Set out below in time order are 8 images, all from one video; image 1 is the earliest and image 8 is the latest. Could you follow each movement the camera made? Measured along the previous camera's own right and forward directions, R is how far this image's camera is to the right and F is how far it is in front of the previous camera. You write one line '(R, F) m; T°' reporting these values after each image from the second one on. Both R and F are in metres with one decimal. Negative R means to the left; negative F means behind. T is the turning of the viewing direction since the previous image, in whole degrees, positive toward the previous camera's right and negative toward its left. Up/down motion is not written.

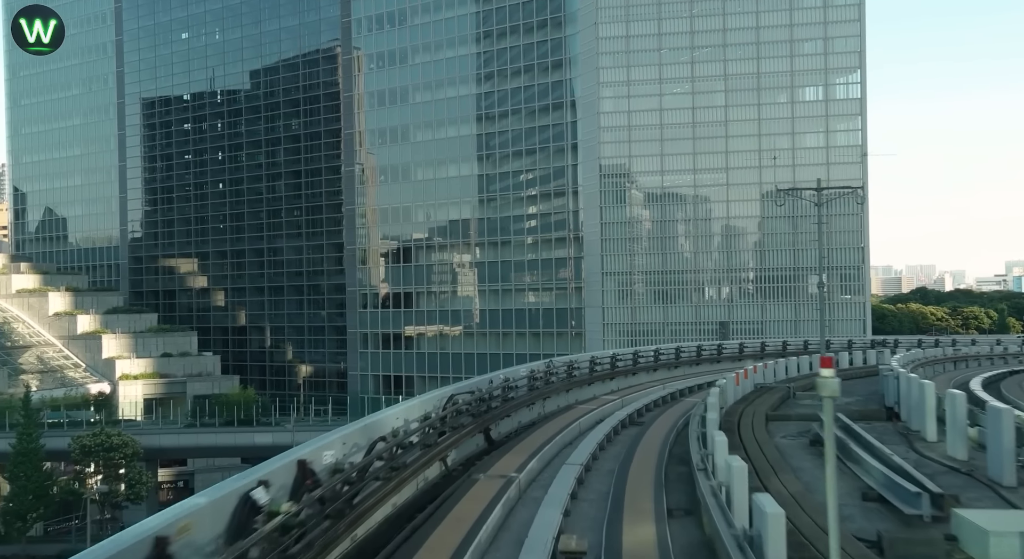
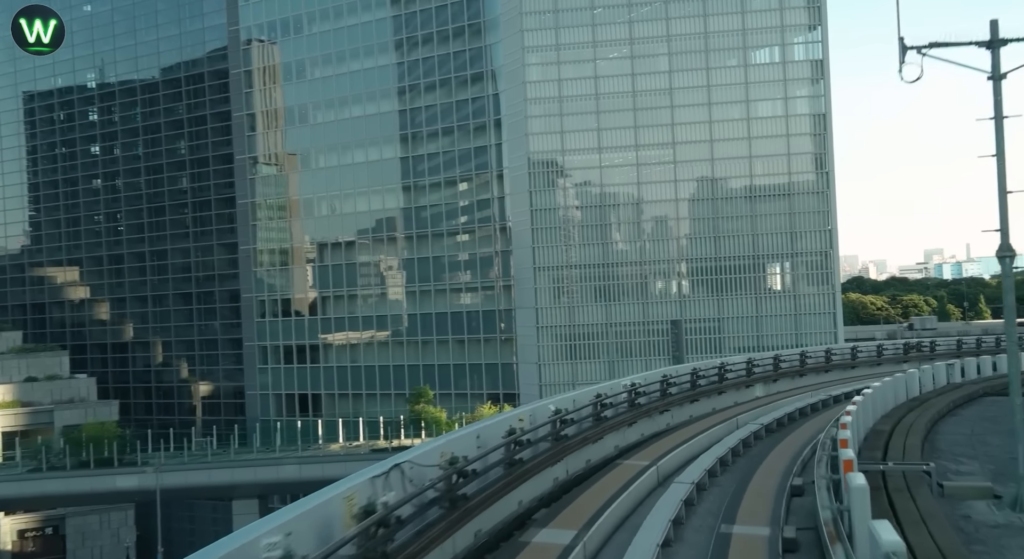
(+0.6, +6.6) m; +4°
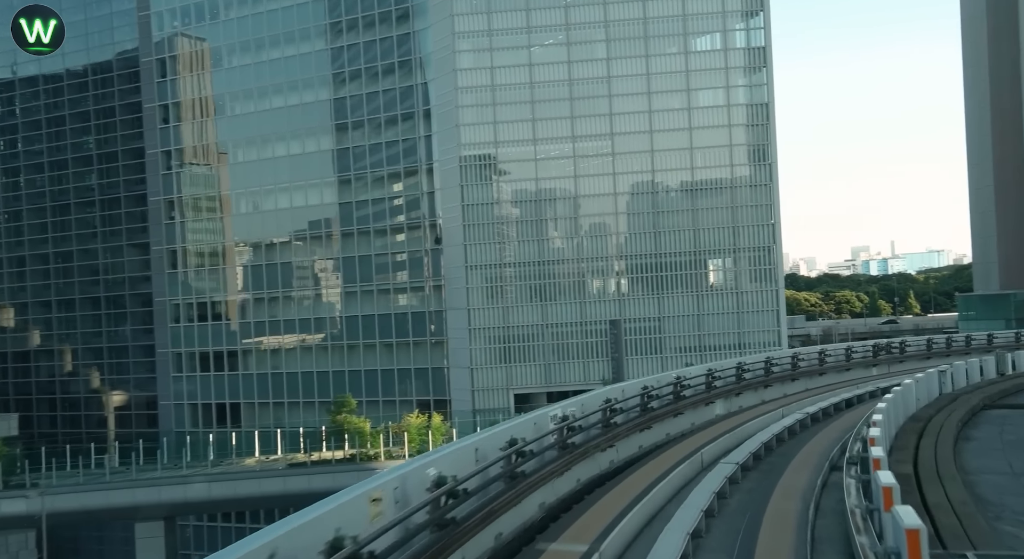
(+0.3, +2.3) m; +3°
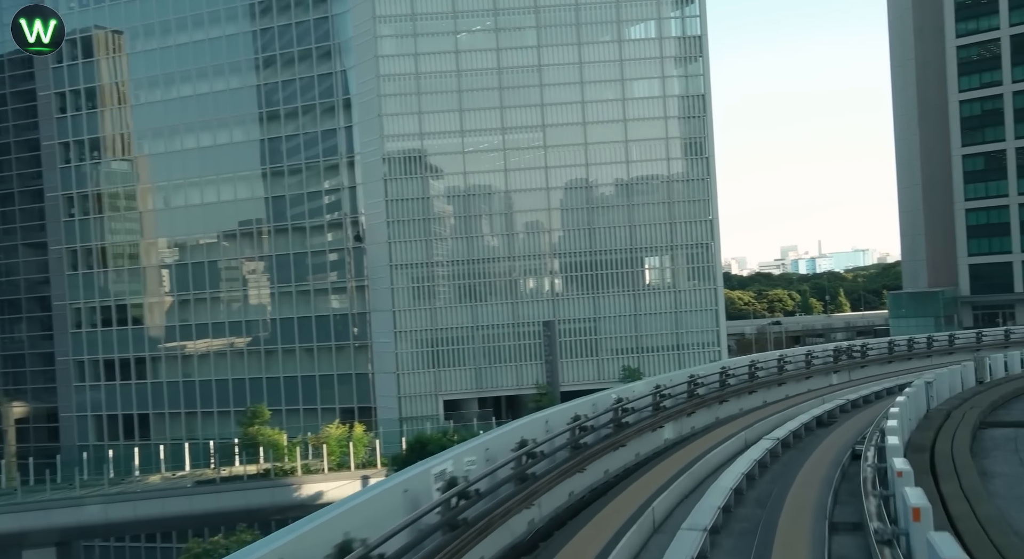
(+0.3, +2.0) m; +4°
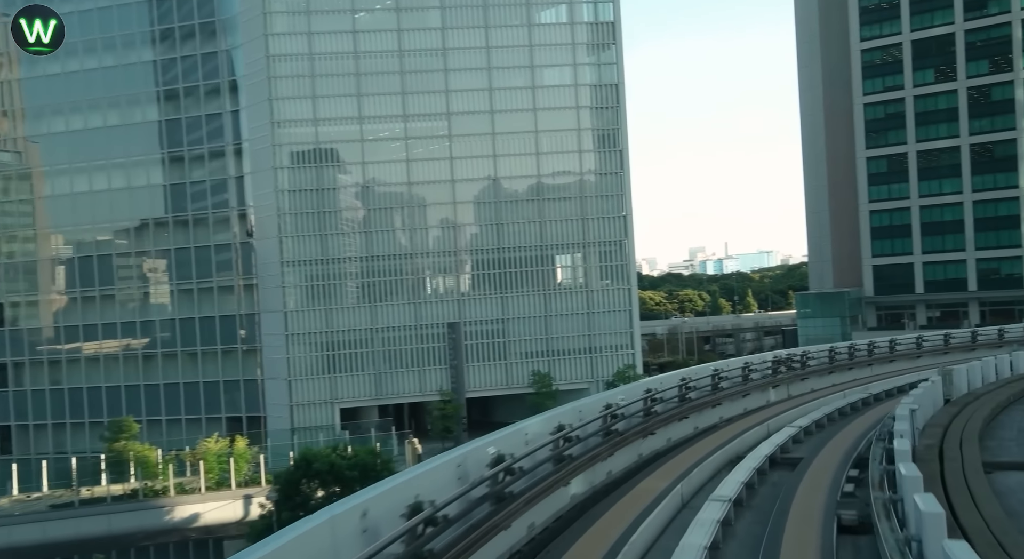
(+0.4, +2.4) m; +5°
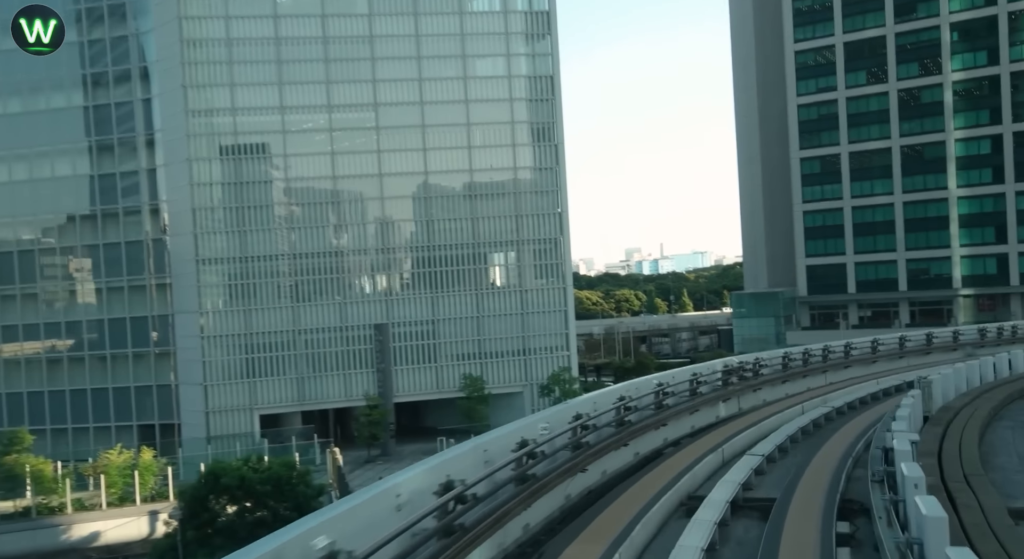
(+0.2, +1.6) m; +3°
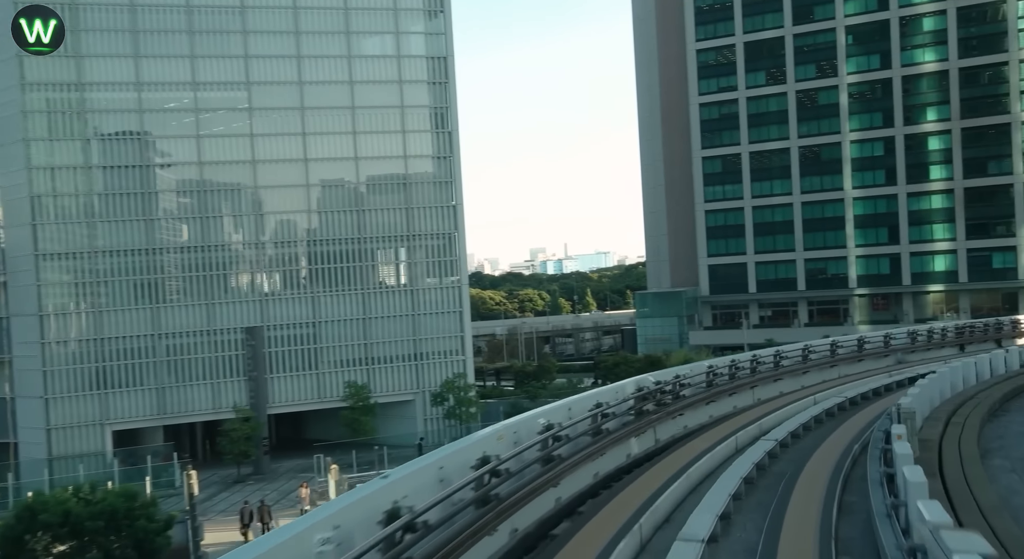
(+0.5, +2.9) m; +5°
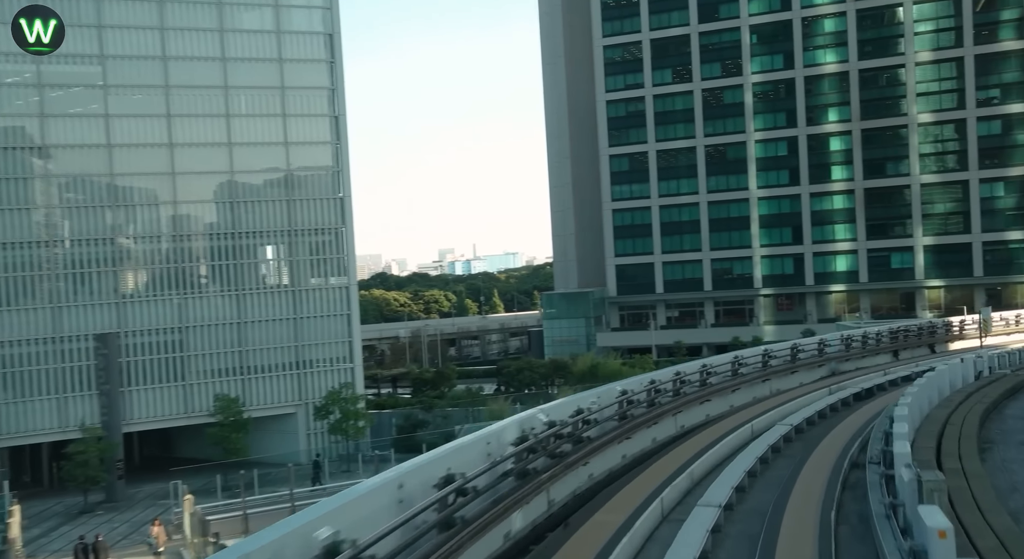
(+0.5, +3.0) m; +5°
